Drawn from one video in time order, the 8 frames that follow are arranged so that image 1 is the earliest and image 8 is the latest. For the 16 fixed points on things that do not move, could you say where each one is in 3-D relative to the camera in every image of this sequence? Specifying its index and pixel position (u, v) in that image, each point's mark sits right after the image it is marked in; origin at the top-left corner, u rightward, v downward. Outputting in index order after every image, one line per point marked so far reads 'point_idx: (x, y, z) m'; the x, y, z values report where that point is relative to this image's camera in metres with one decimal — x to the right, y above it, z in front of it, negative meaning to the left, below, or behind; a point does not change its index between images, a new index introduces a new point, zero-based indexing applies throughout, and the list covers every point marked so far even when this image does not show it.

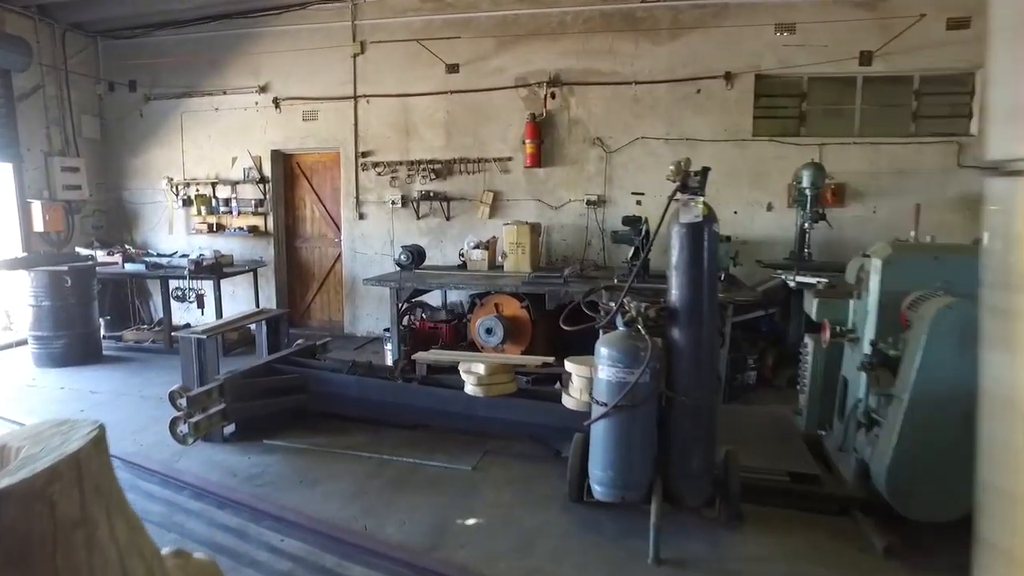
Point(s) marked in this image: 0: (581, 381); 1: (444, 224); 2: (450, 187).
0: (+0.3, -0.4, +3.4) m
1: (-0.6, +0.6, +6.6) m
2: (-0.6, +0.9, +6.5) m
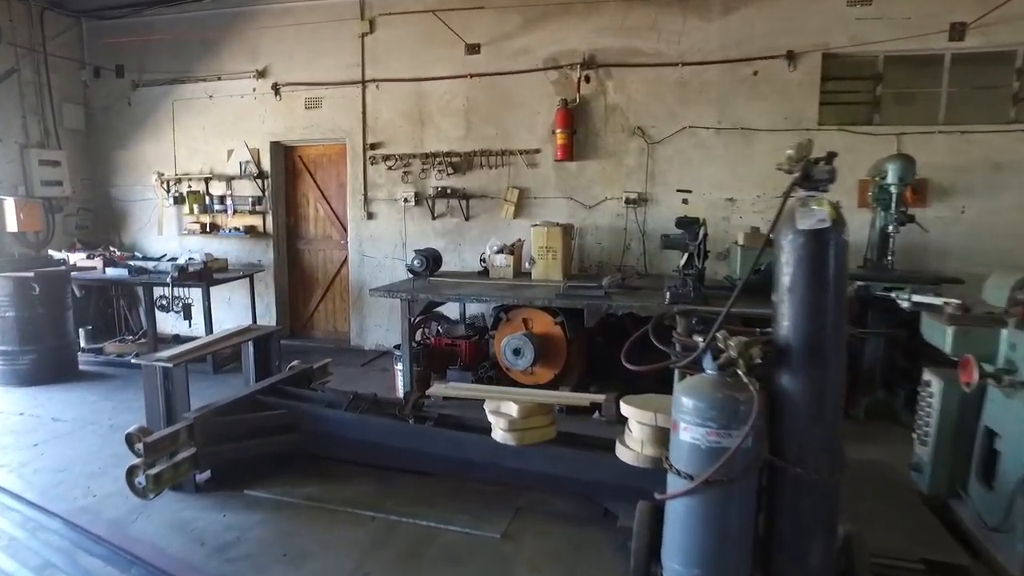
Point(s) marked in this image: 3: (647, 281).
0: (+0.5, -0.5, +2.7) m
1: (-0.4, +0.5, +5.8) m
2: (-0.3, +0.9, +5.8) m
3: (+0.9, 0.0, +4.8) m
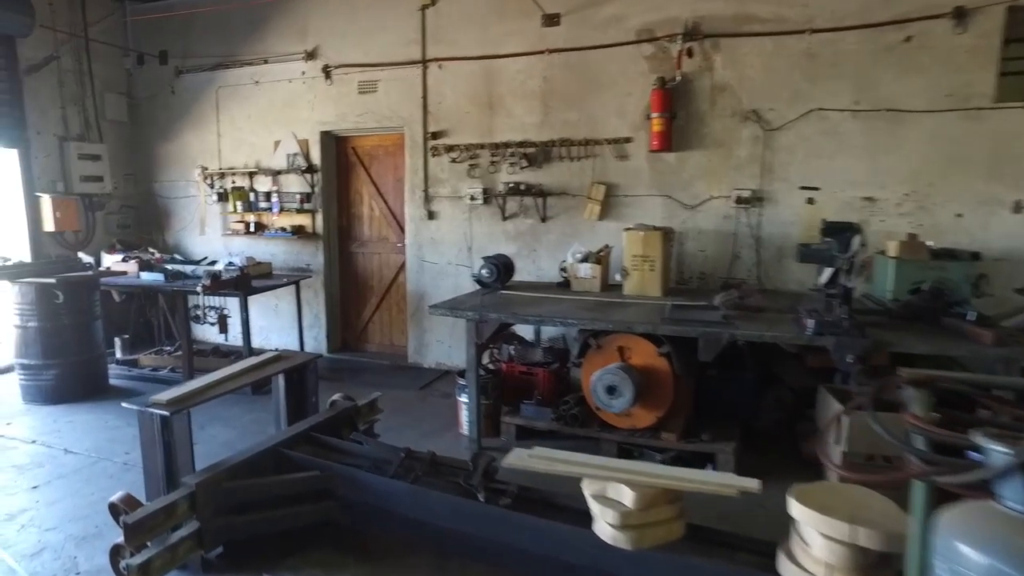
0: (+0.8, -0.6, +1.7) m
1: (+0.2, +0.4, +5.0) m
2: (+0.2, +0.8, +4.9) m
3: (+1.4, -0.1, +3.8) m
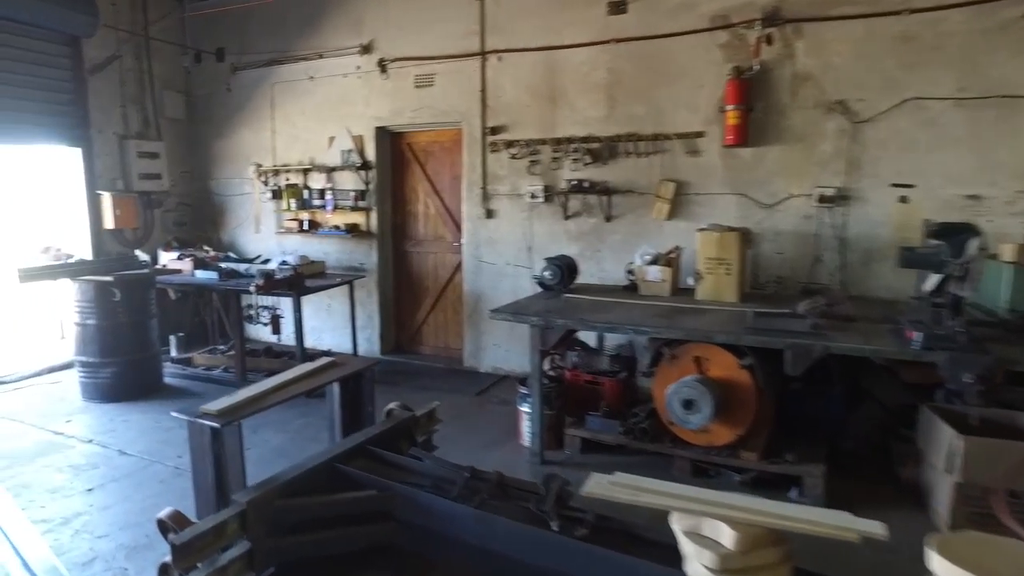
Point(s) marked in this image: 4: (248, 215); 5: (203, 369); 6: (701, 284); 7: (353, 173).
0: (+1.0, -0.7, +1.5) m
1: (+0.6, +0.4, +4.7) m
2: (+0.7, +0.7, +4.7) m
3: (+1.7, -0.1, +3.5) m
4: (-2.3, +0.6, +6.1) m
5: (-2.3, -0.6, +5.1) m
6: (+1.0, 0.0, +3.9) m
7: (-1.2, +0.9, +5.5) m
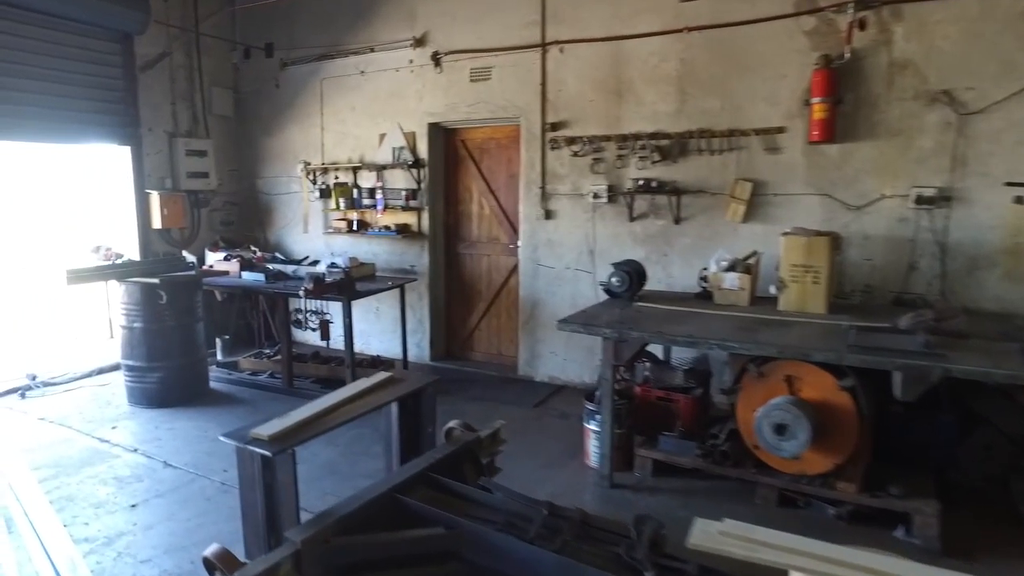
0: (+1.2, -0.7, +1.1) m
1: (+1.0, +0.4, +4.4) m
2: (+1.0, +0.7, +4.3) m
3: (+2.0, -0.2, +3.1) m
4: (-1.8, +0.6, +6.0) m
5: (-1.9, -0.6, +5.0) m
6: (+1.4, 0.0, +3.6) m
7: (-0.8, +0.9, +5.3) m
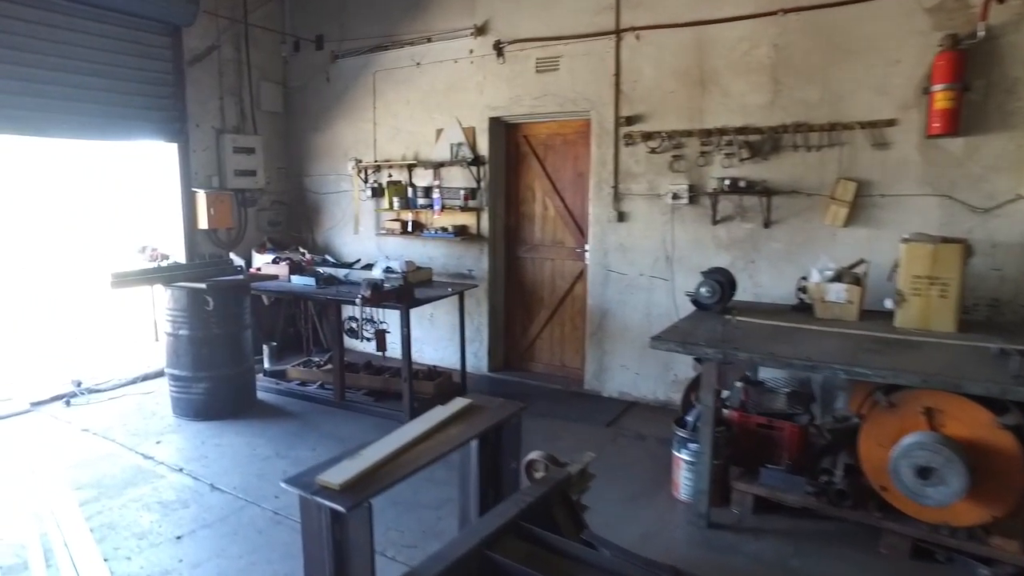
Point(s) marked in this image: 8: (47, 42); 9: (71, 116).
0: (+1.4, -0.8, +0.7) m
1: (+1.4, +0.3, +4.0) m
2: (+1.5, +0.6, +3.9) m
3: (+2.4, -0.2, +2.7) m
4: (-1.3, +0.6, +5.7) m
5: (-1.4, -0.6, +4.7) m
6: (+1.7, -0.1, +3.1) m
7: (-0.4, +0.8, +5.0) m
8: (-2.9, +1.5, +4.3) m
9: (-2.8, +1.1, +4.5) m
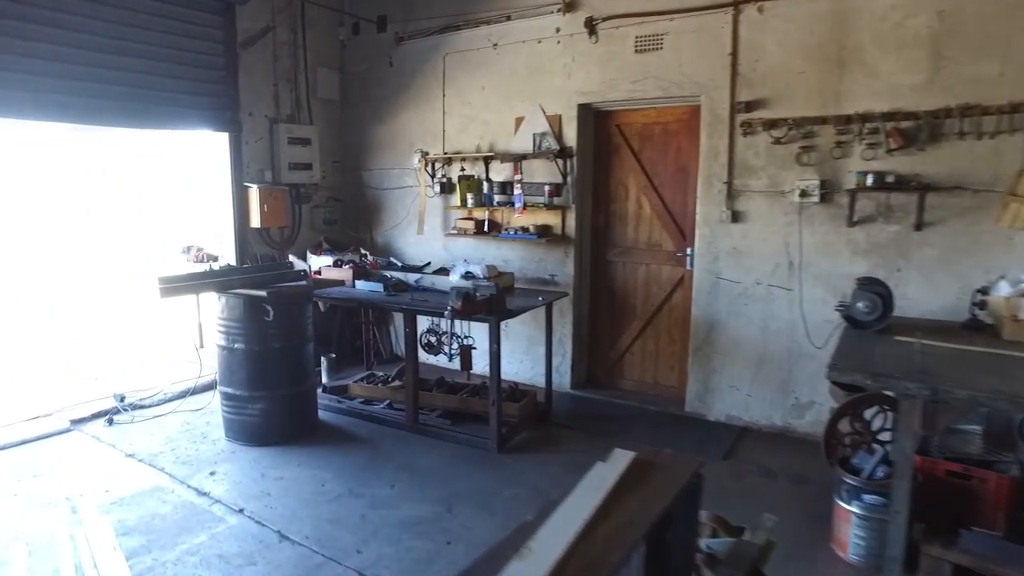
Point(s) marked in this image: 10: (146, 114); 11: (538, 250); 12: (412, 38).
0: (+1.8, -0.9, +0.1) m
1: (+1.9, +0.2, +3.4) m
2: (+2.0, +0.6, +3.3) m
3: (+2.9, -0.3, +2.0) m
4: (-0.8, +0.6, +5.2) m
5: (-0.9, -0.7, +4.2) m
6: (+2.2, -0.2, +2.5) m
7: (+0.2, +0.8, +4.4) m
8: (-2.3, +1.5, +3.9) m
9: (-2.3, +1.1, +4.0) m
10: (-2.2, +1.0, +4.2) m
11: (+0.2, +0.2, +4.5) m
12: (-0.7, +1.8, +5.0) m
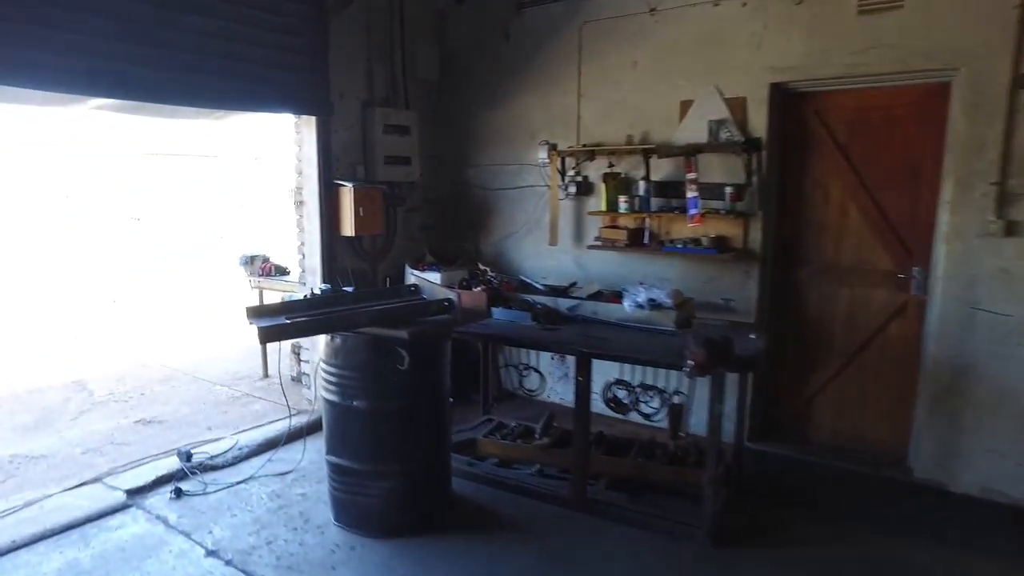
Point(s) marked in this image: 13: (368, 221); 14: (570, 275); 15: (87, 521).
0: (+2.6, -1.0, -0.9) m
1: (+2.7, +0.1, +2.4) m
2: (+2.8, +0.4, +2.3) m
3: (+3.6, -0.4, +1.0) m
4: (+0.1, +0.4, +4.2) m
5: (-0.1, -0.8, +3.2) m
6: (+3.0, -0.3, +1.5) m
7: (+1.0, +0.6, +3.5) m
8: (-1.5, +1.4, +2.9) m
9: (-1.5, +1.0, +3.1) m
10: (-1.3, +0.9, +3.3) m
11: (+1.0, +0.1, +3.6) m
12: (+0.1, +1.6, +4.0) m
13: (-0.8, +0.4, +3.8) m
14: (+0.3, +0.1, +4.1) m
15: (-1.6, -0.9, +2.7) m
